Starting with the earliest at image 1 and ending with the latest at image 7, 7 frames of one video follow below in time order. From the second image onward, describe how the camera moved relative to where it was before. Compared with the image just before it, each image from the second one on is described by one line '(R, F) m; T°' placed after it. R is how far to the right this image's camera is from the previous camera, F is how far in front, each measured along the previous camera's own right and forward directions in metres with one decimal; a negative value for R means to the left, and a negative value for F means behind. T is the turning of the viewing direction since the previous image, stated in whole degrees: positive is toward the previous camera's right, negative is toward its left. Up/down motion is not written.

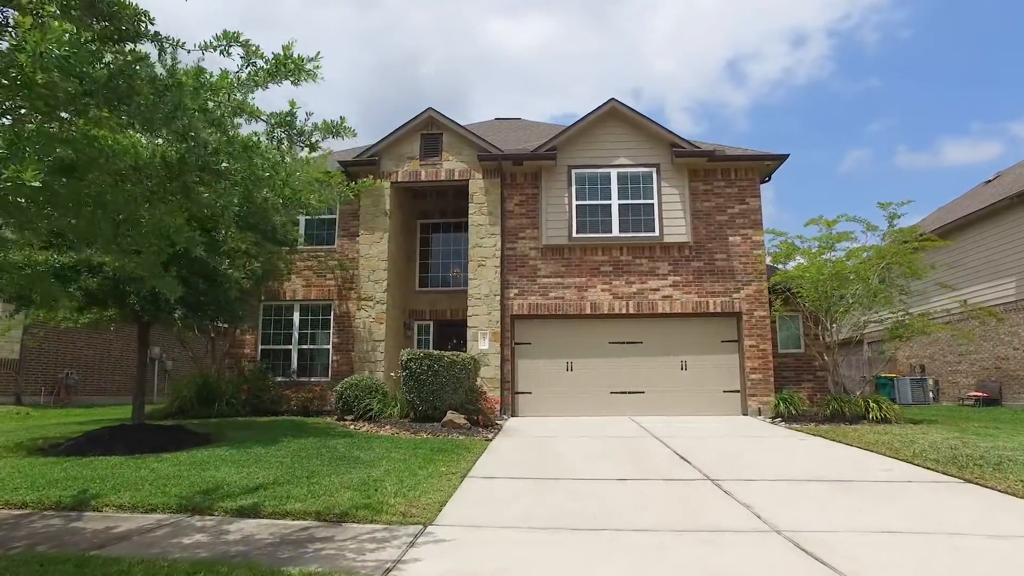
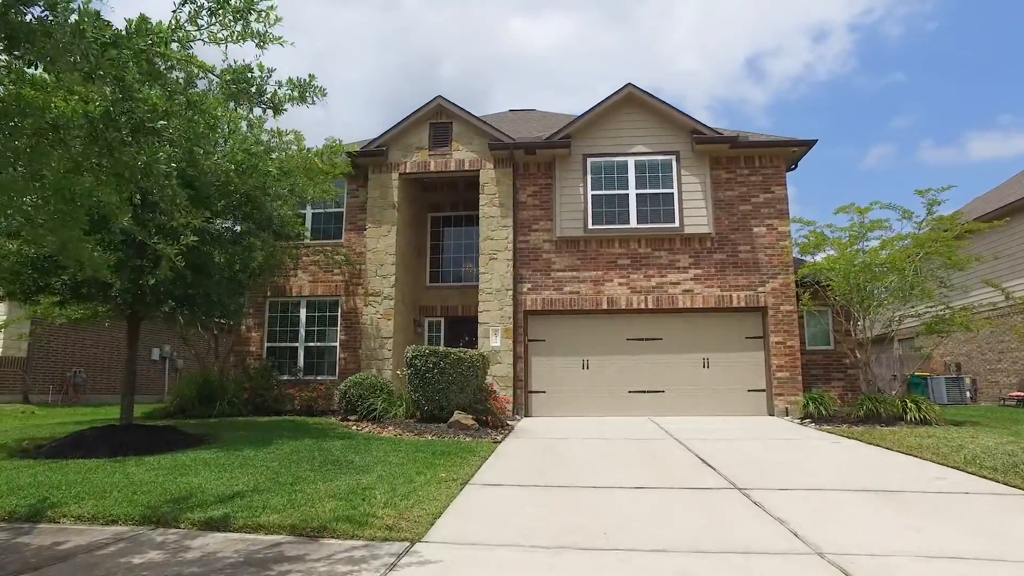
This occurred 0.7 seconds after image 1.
(+0.1, +0.6) m; -2°
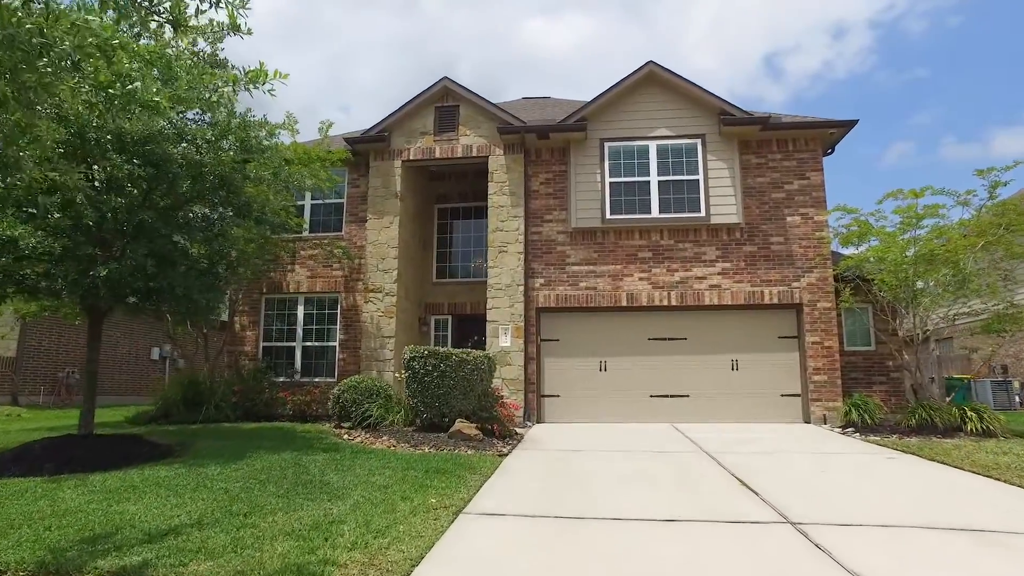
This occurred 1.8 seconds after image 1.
(+0.1, +1.1) m; -1°
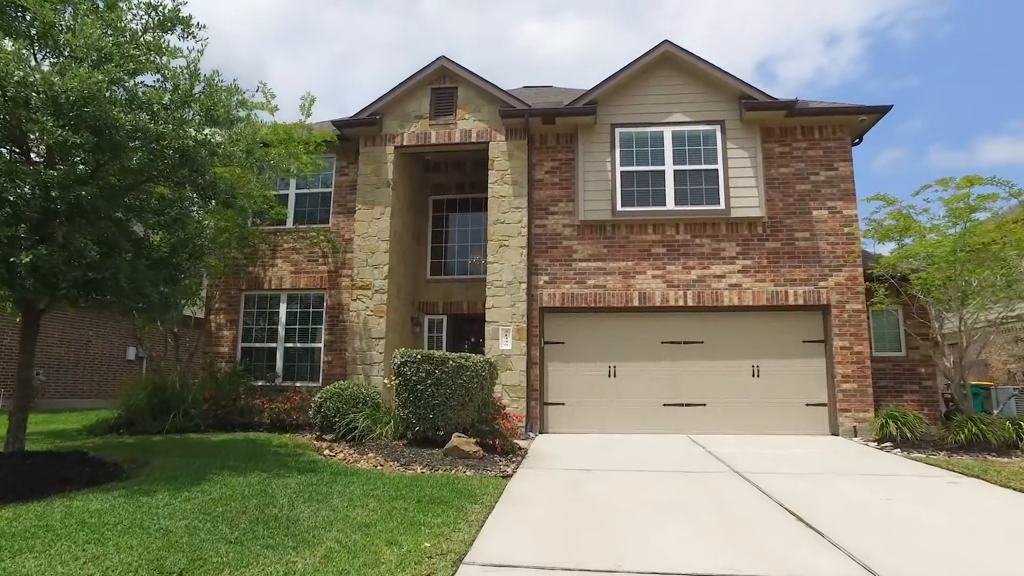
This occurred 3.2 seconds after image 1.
(-0.1, +1.1) m; +1°
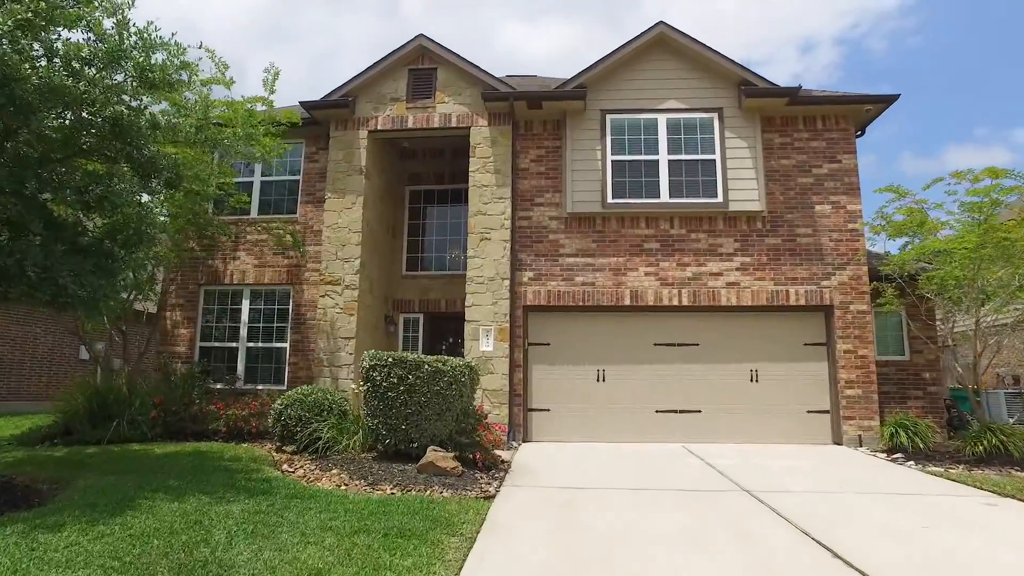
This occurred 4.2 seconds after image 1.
(-0.1, +0.9) m; +2°
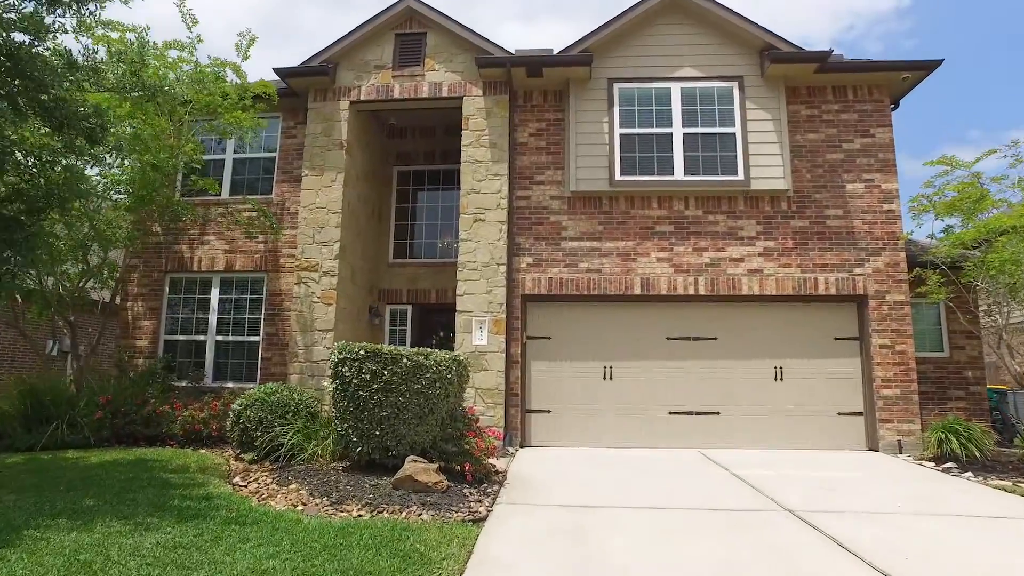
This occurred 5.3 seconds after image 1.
(0.0, +1.2) m; 0°
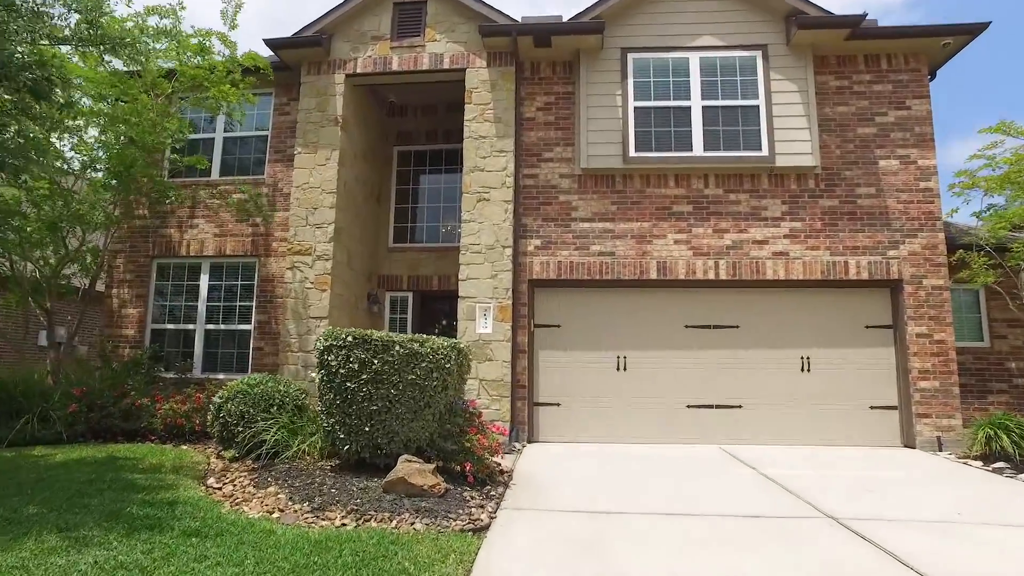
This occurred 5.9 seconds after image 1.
(0.0, +0.7) m; -1°
